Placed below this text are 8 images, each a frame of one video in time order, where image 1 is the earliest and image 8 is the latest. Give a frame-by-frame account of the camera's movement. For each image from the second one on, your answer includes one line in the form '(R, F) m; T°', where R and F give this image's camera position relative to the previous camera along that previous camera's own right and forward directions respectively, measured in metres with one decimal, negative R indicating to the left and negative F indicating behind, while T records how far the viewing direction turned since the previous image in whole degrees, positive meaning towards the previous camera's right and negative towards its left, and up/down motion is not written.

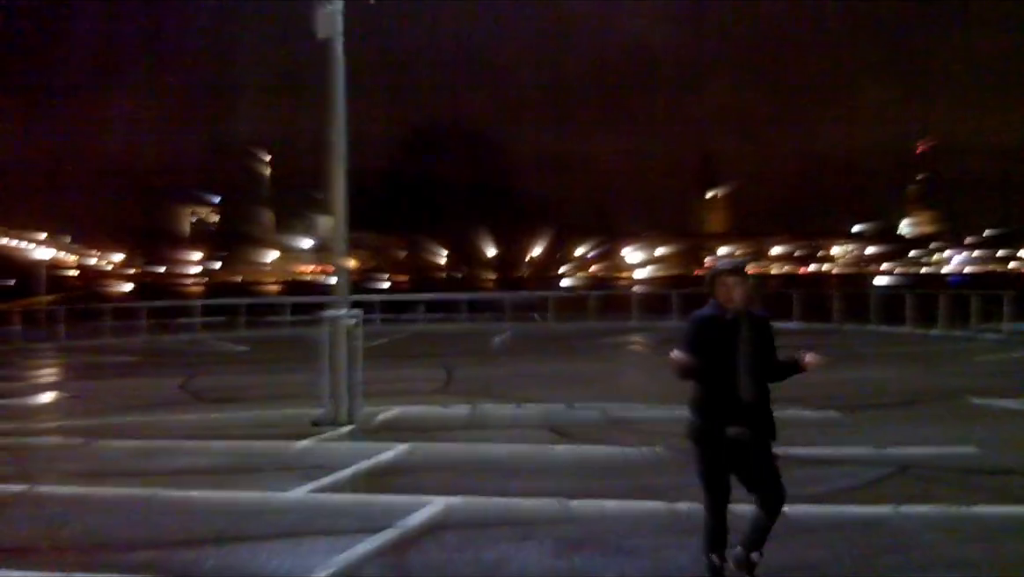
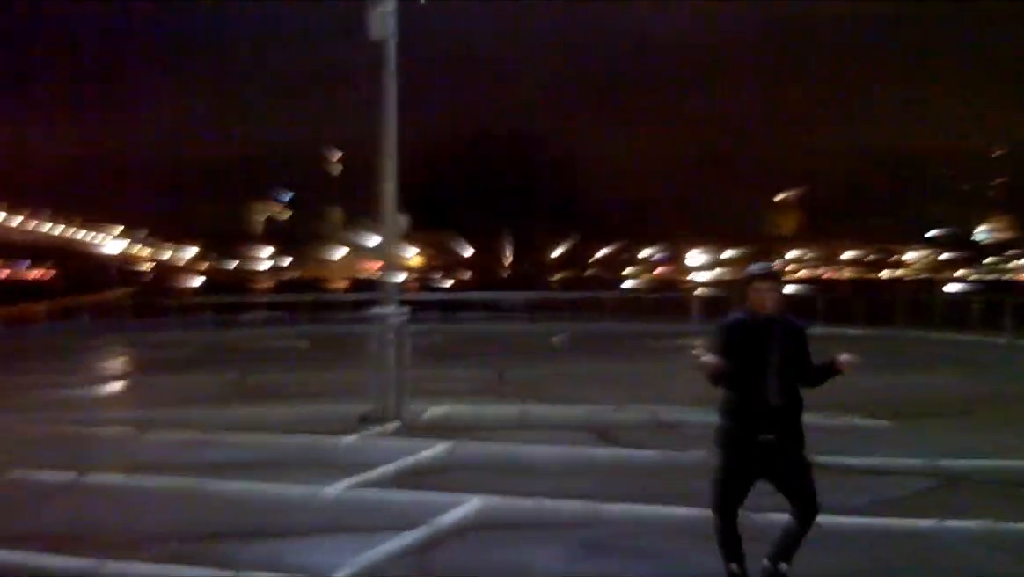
(+0.2, 0.0) m; -3°
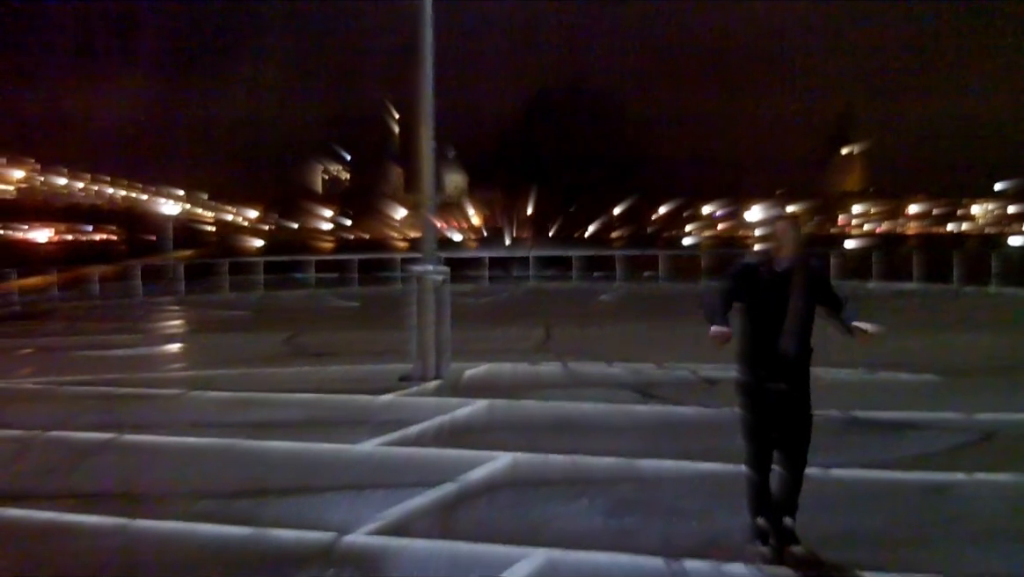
(+0.2, +0.1) m; -3°
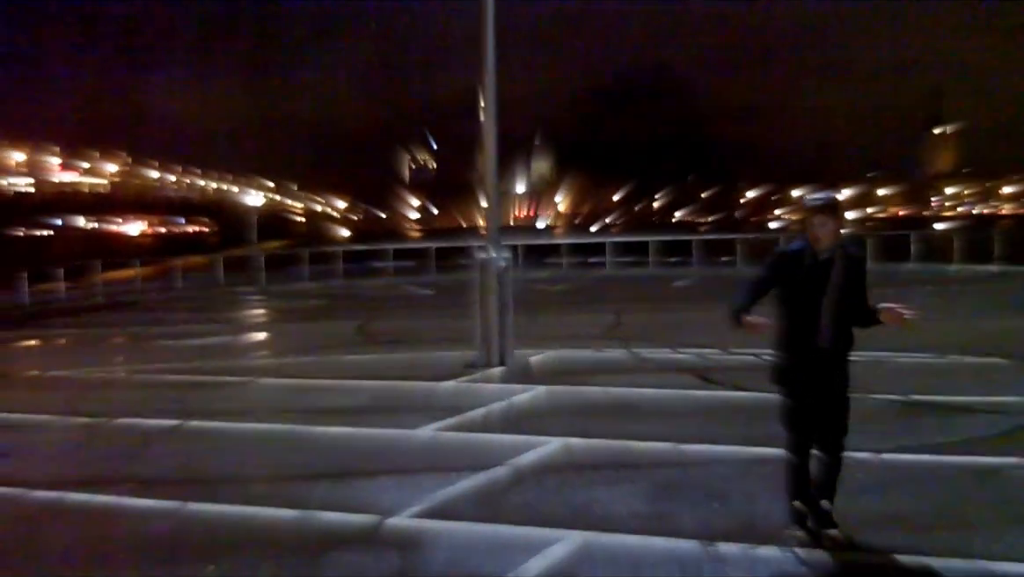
(+0.2, 0.0) m; -4°
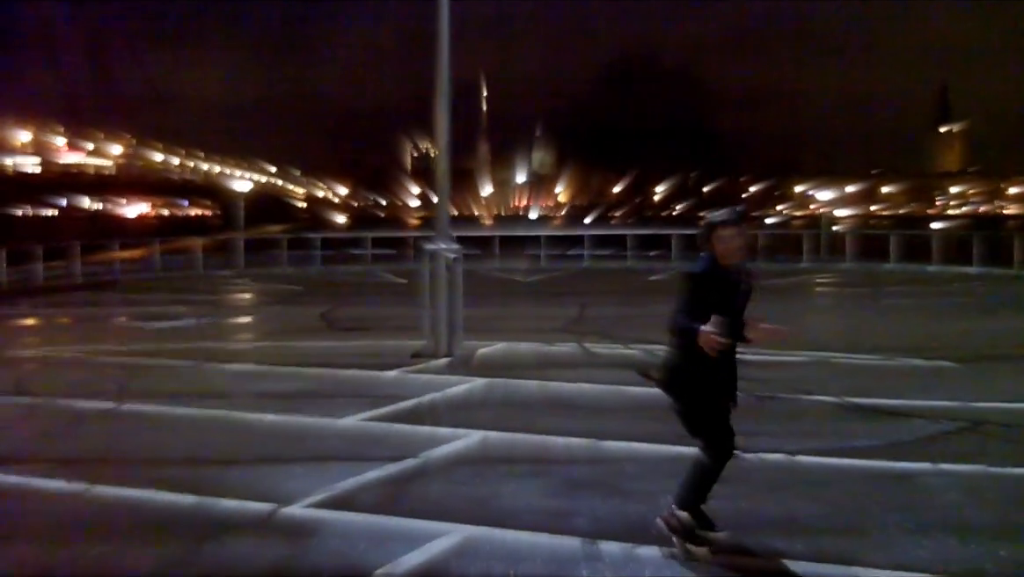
(+0.5, 0.0) m; 0°
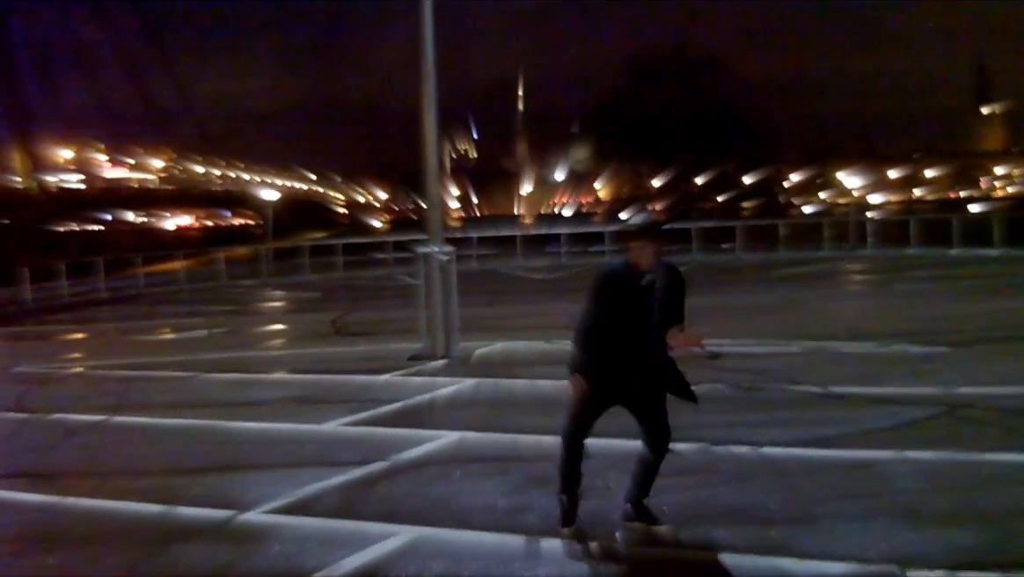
(+0.5, 0.0) m; -2°
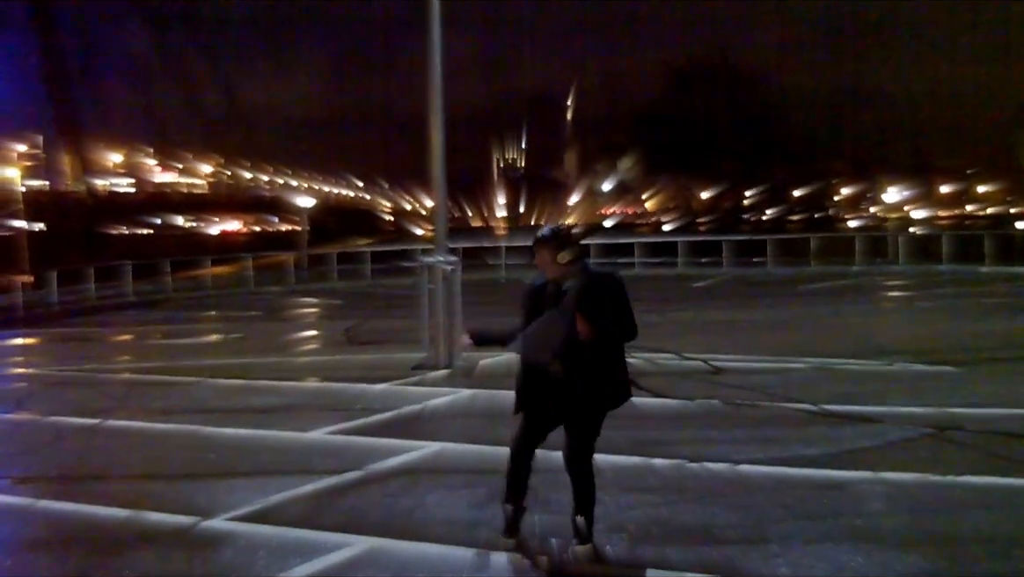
(+0.4, 0.0) m; -2°
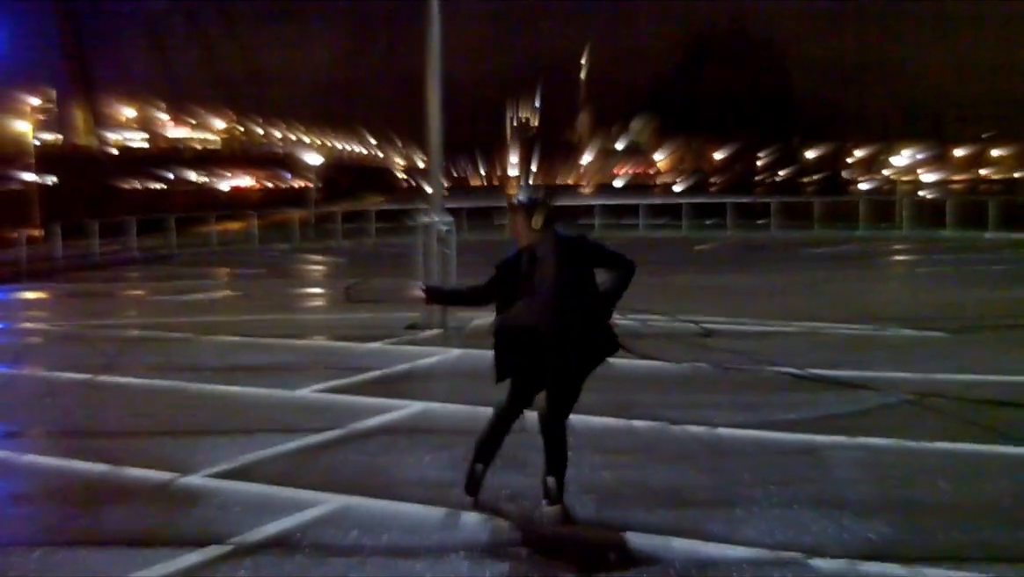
(+0.2, 0.0) m; 0°
